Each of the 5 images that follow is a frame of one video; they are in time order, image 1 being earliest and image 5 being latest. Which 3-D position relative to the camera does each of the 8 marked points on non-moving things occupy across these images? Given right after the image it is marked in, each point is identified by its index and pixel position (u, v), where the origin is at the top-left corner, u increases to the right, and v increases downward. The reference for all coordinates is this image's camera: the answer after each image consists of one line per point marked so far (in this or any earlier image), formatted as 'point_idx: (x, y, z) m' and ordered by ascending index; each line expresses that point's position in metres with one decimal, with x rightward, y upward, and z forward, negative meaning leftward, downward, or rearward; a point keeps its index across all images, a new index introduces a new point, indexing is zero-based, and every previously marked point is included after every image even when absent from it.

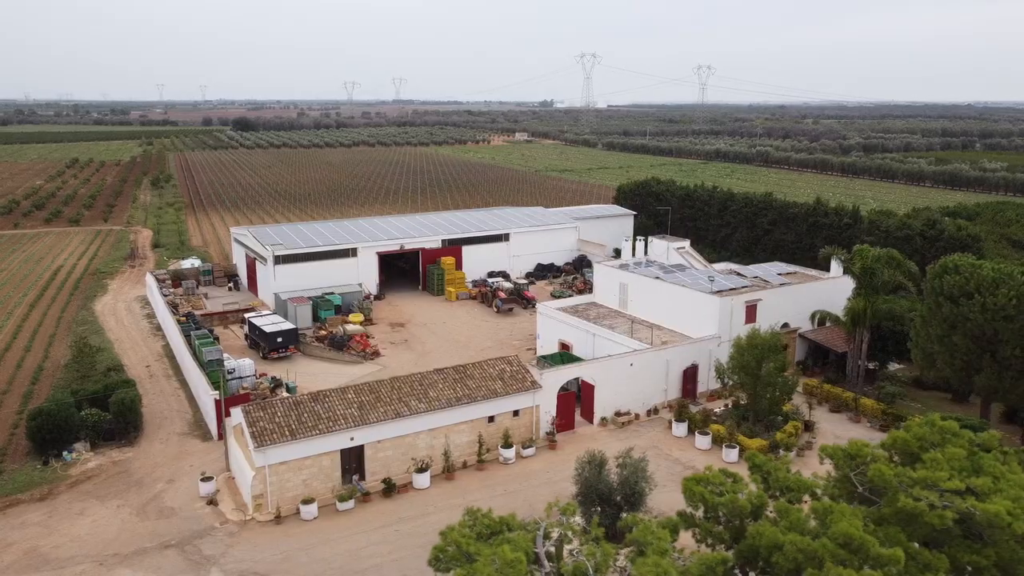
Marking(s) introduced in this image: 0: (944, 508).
0: (+5.5, -2.8, +10.2) m
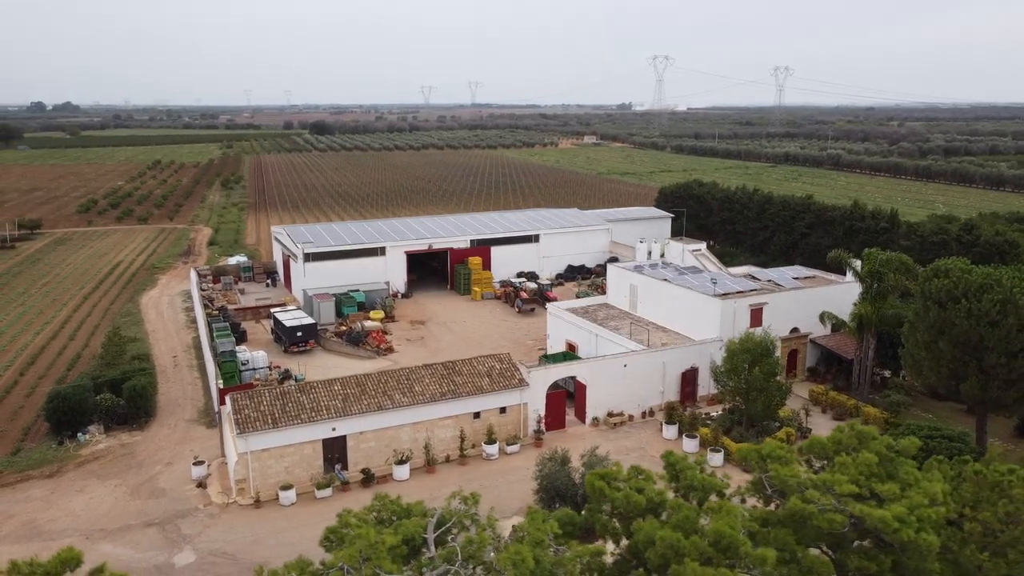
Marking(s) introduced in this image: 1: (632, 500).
0: (+4.0, -2.8, +10.0) m
1: (+1.6, -2.8, +10.7) m
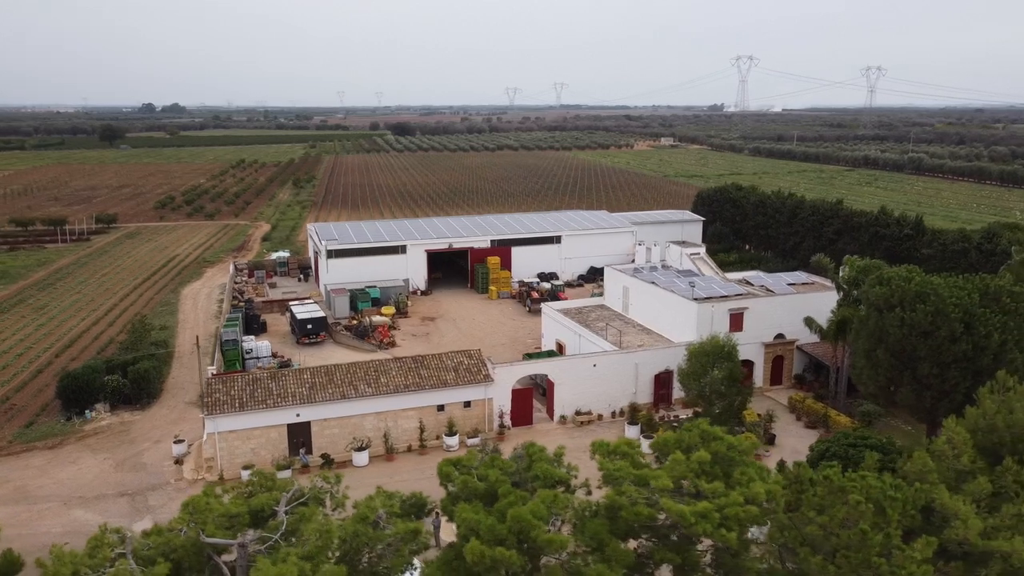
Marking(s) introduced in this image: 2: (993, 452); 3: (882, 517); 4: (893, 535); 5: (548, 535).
0: (+1.7, -2.8, +10.4) m
1: (-0.6, -2.8, +11.3) m
2: (+7.7, -2.6, +12.8) m
3: (+5.2, -3.2, +11.1) m
4: (+5.1, -3.3, +10.8) m
5: (+0.4, -3.0, +9.8) m
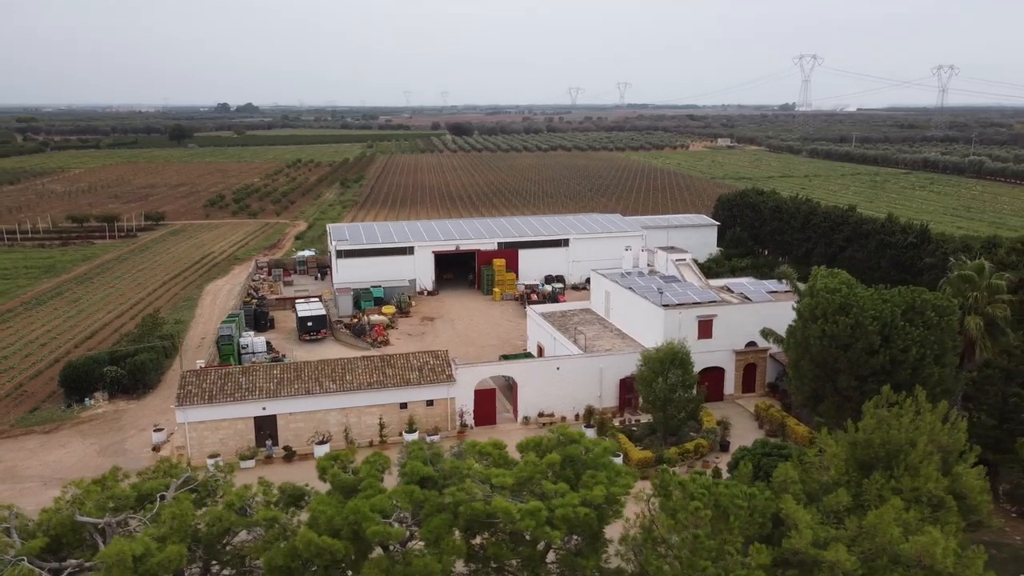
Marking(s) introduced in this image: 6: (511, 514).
0: (-0.4, -3.0, +11.0) m
1: (-2.7, -2.9, +12.1) m
2: (+5.8, -2.8, +12.9) m
3: (+3.1, -3.4, +11.5) m
4: (+3.0, -3.5, +11.2) m
5: (-1.7, -3.2, +10.5) m
6: (0.0, -3.0, +10.6) m
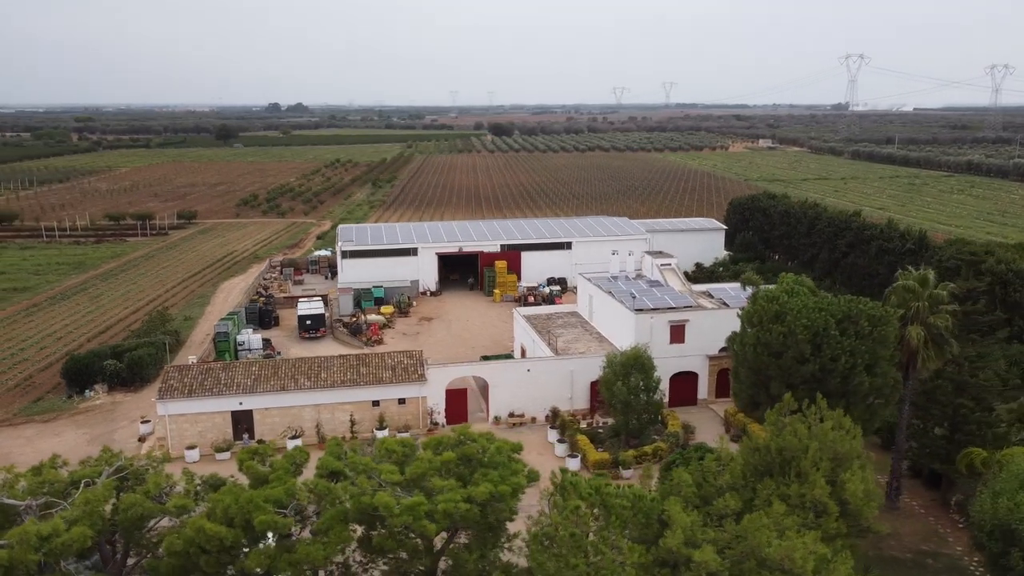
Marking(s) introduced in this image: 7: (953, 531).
0: (-2.0, -3.0, +11.7) m
1: (-4.2, -2.9, +12.9) m
2: (+4.2, -3.0, +13.3) m
3: (+1.5, -3.5, +12.0) m
4: (+1.4, -3.7, +11.7) m
5: (-3.4, -3.2, +11.3) m
6: (-1.7, -3.1, +11.3) m
7: (+9.9, -5.4, +17.9) m
